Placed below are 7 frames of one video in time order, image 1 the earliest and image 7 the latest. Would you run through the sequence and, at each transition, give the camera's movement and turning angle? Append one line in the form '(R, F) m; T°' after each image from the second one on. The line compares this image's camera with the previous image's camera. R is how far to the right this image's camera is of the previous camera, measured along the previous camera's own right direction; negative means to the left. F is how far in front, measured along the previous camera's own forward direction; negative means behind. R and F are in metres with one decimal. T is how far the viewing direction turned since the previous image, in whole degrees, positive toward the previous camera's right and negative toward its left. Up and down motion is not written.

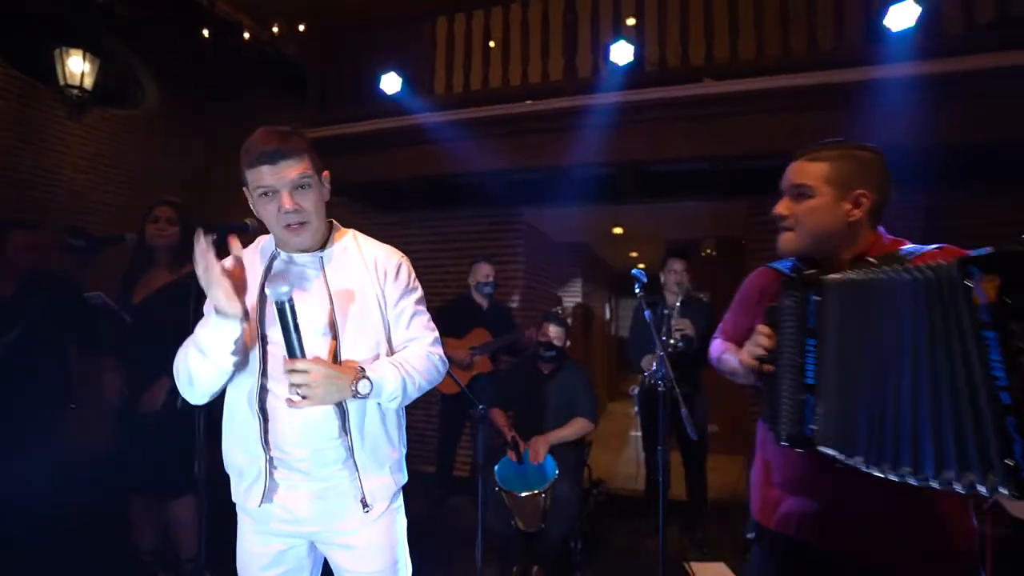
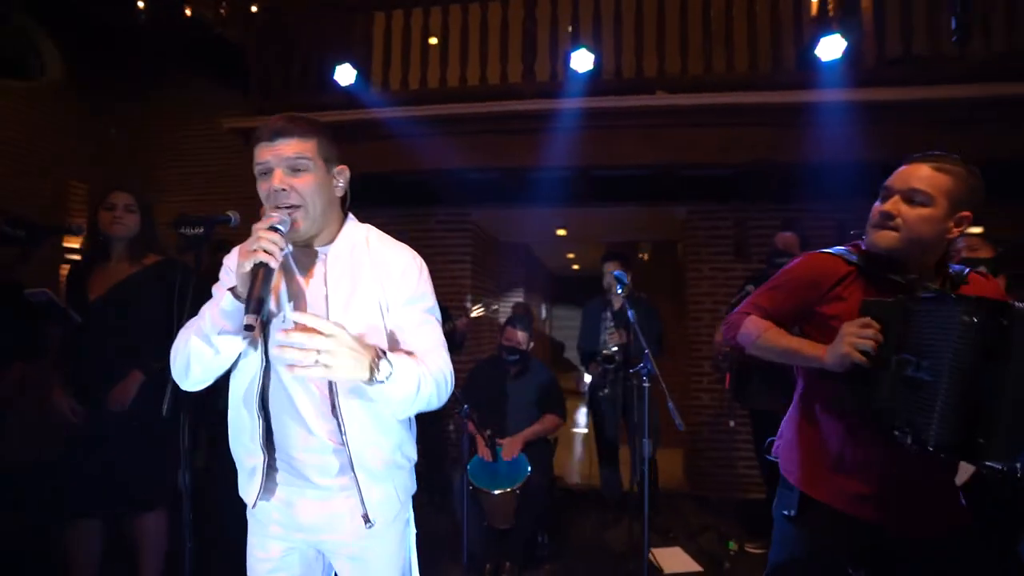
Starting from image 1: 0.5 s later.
(-0.3, 0.0) m; +9°
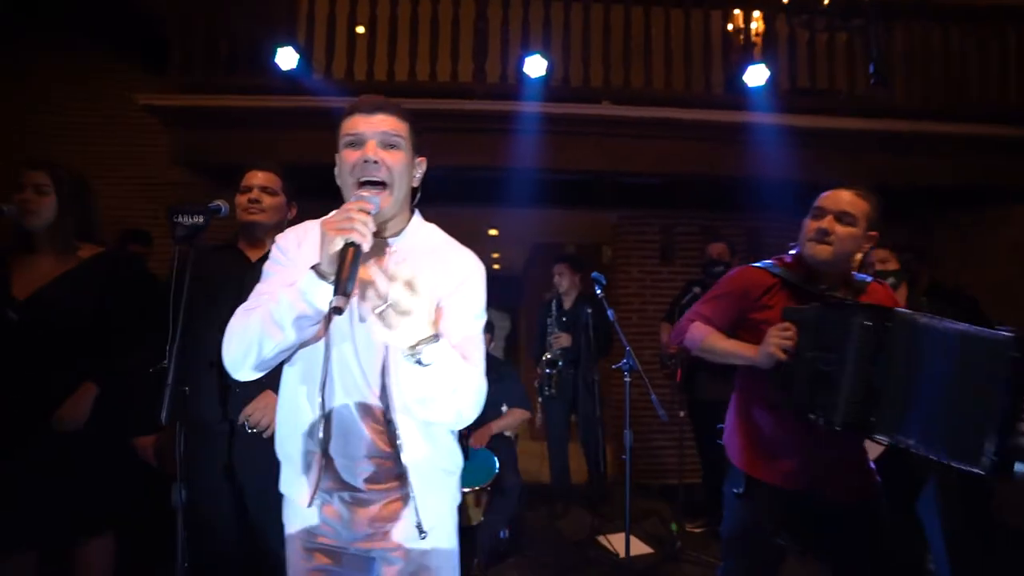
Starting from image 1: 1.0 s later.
(-0.4, 0.0) m; +11°
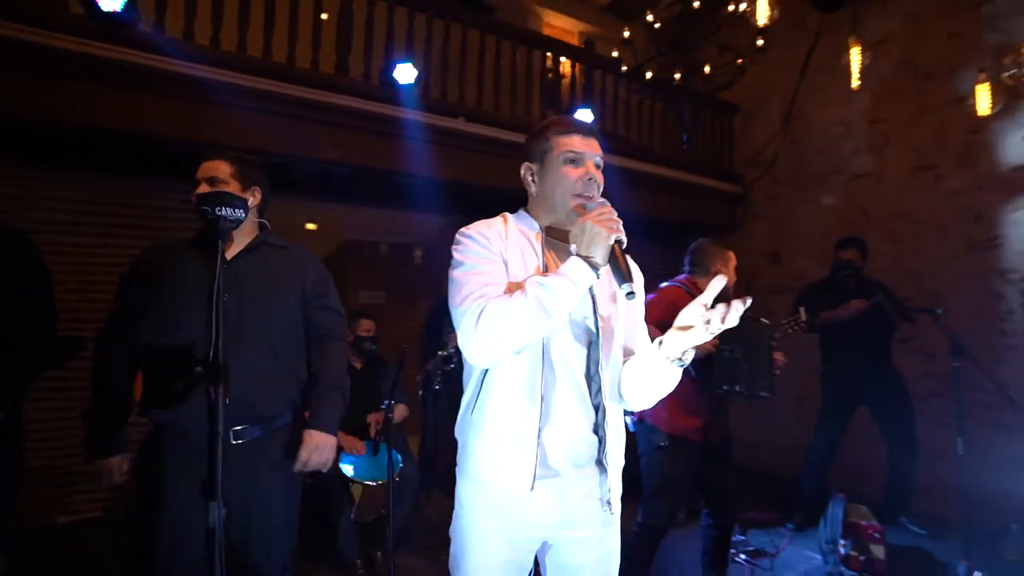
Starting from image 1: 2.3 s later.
(-0.9, -0.1) m; +27°
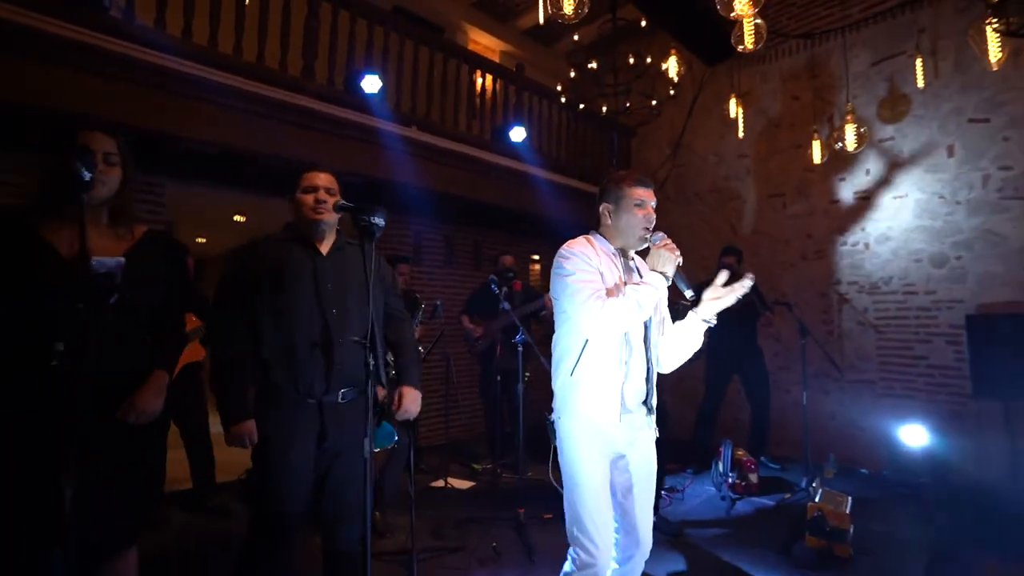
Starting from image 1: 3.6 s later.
(-0.8, -0.5) m; +14°
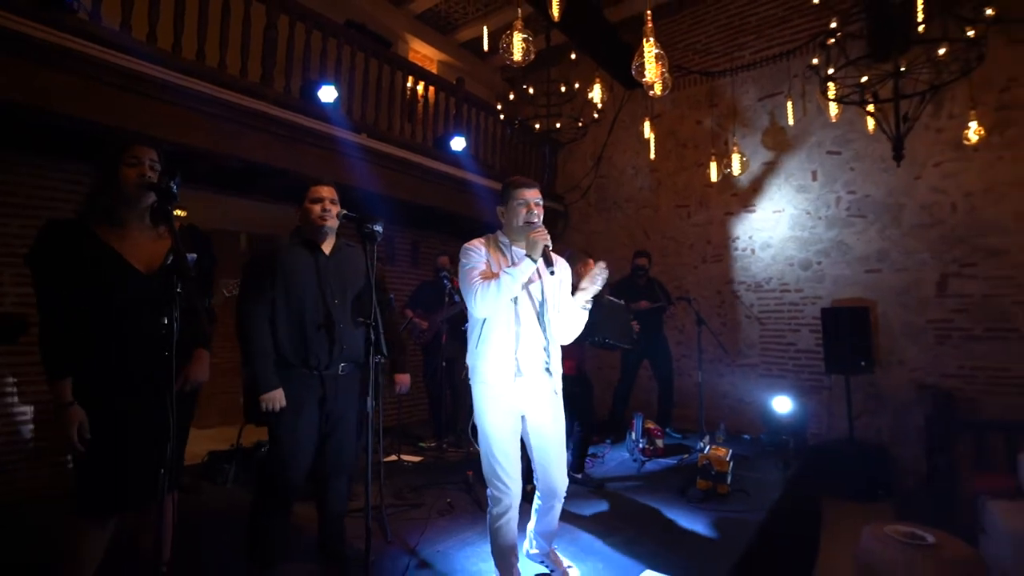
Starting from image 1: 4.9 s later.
(-0.2, -0.6) m; +9°
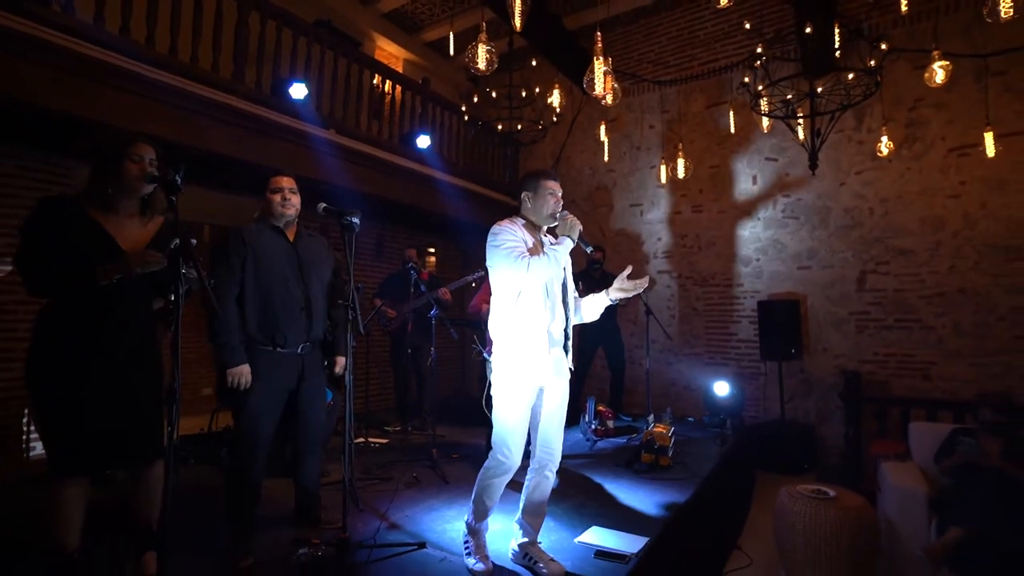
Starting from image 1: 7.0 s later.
(0.0, -0.3) m; +4°
